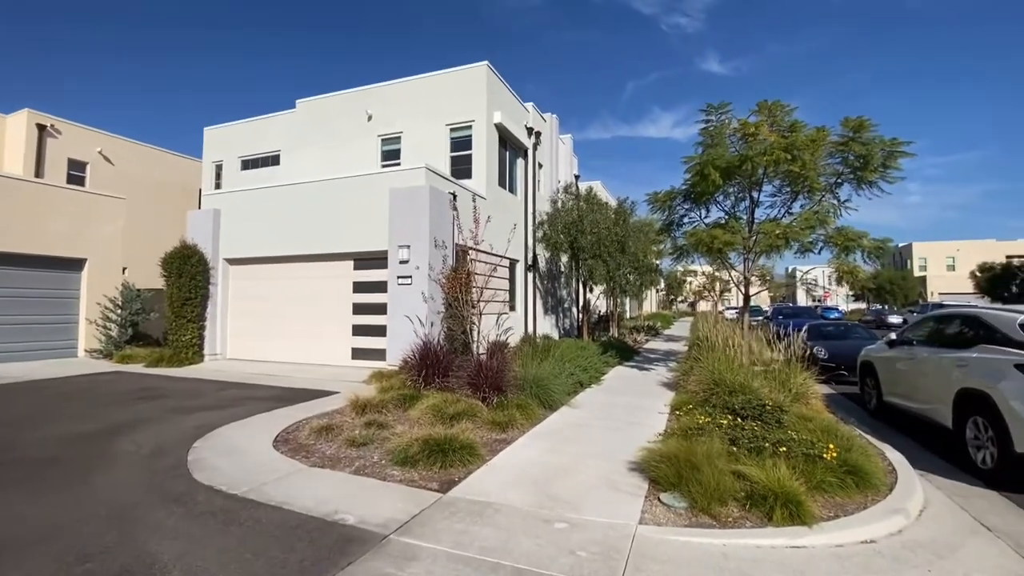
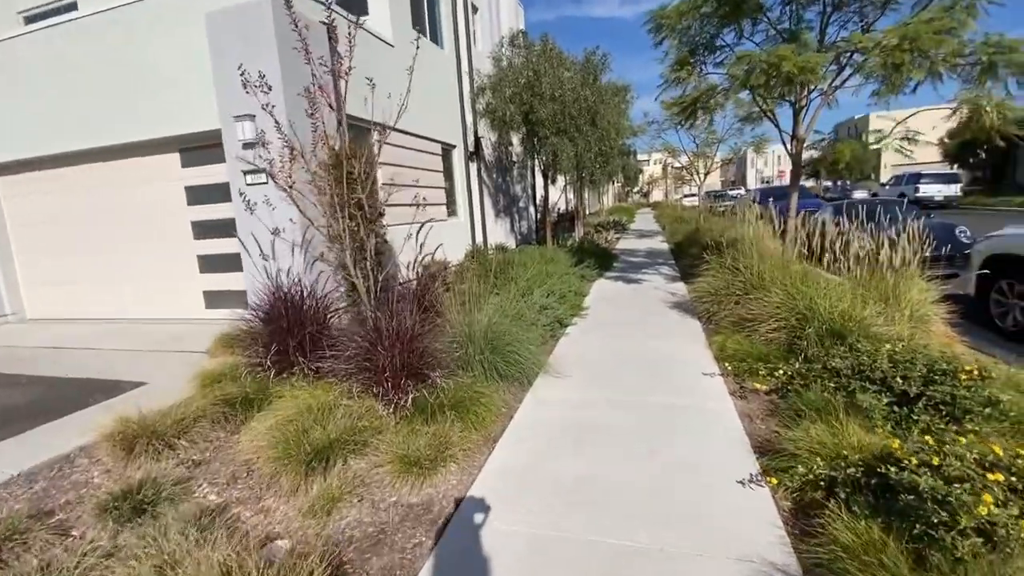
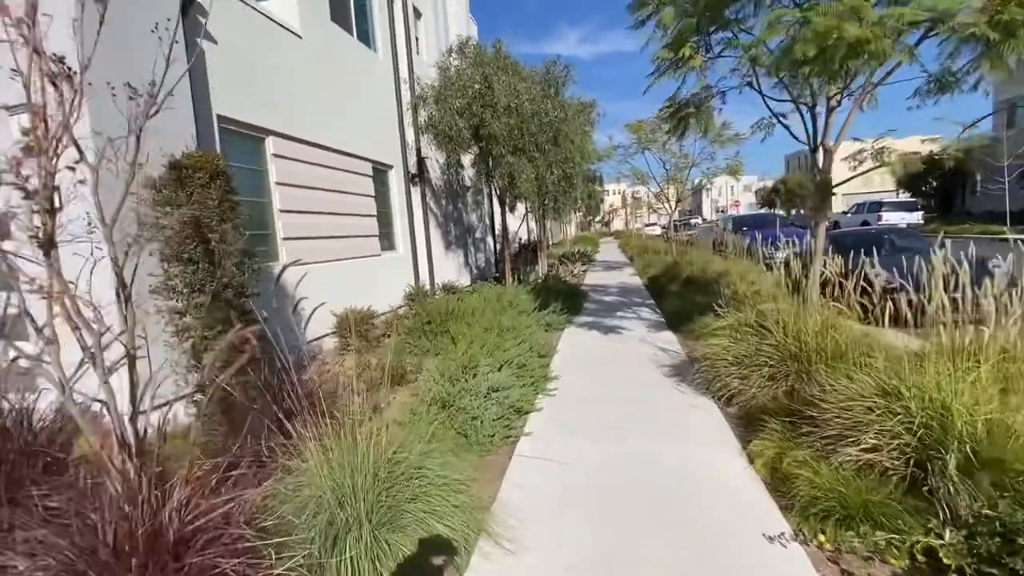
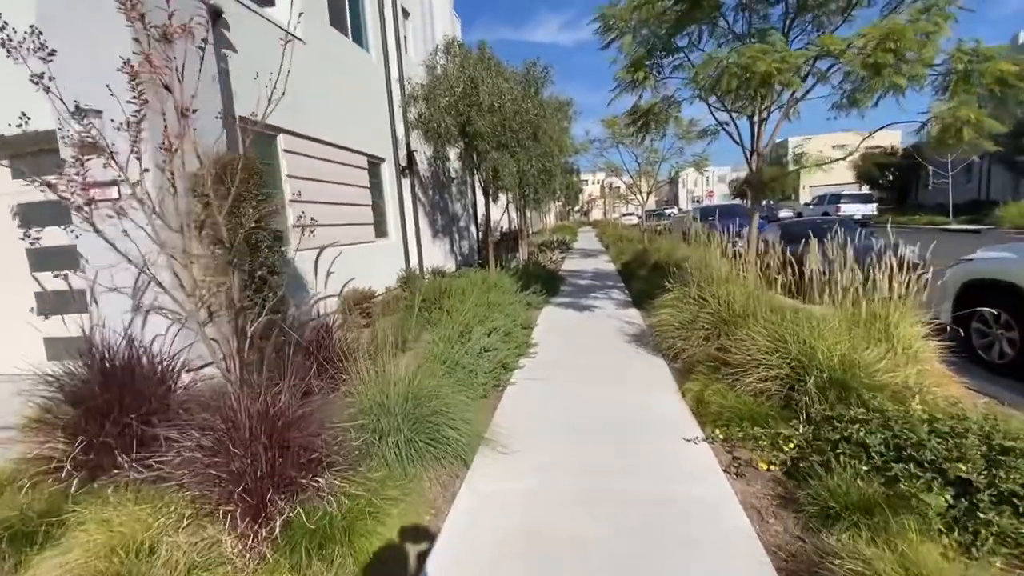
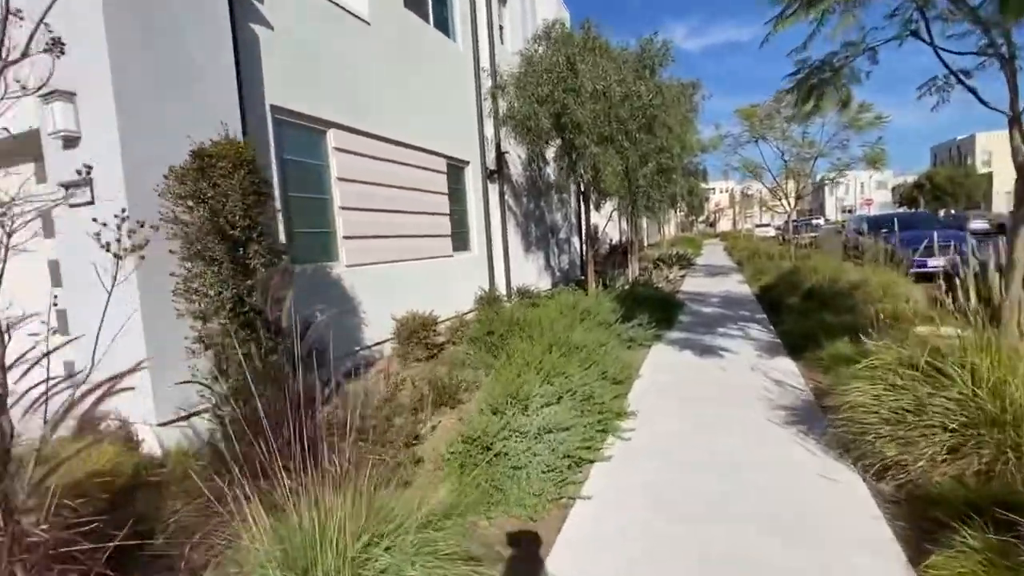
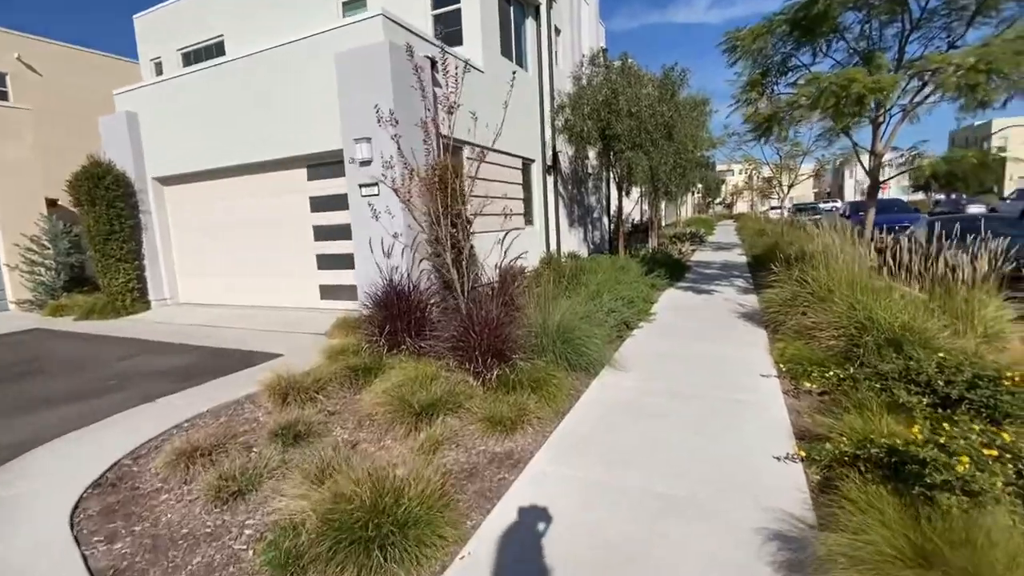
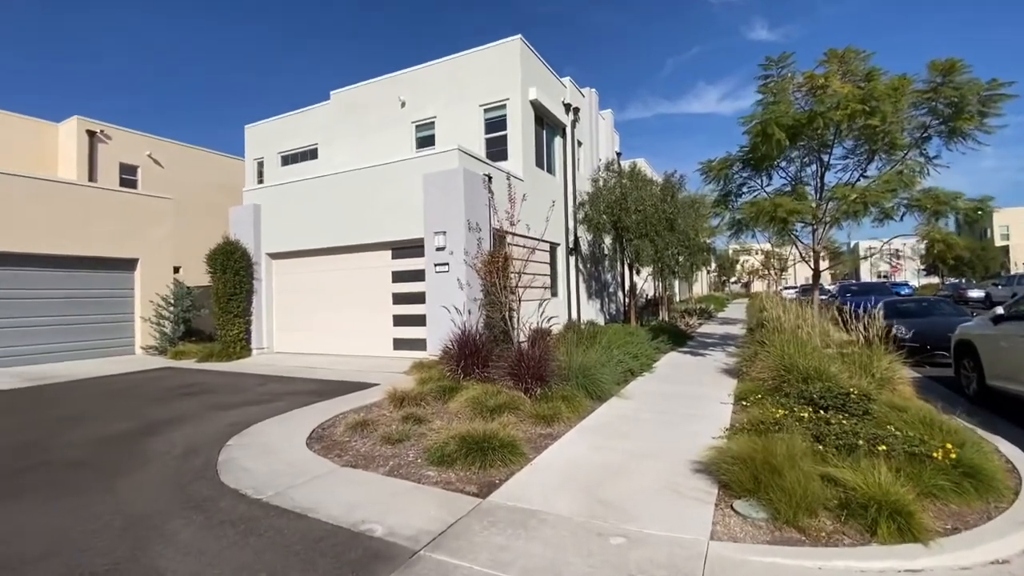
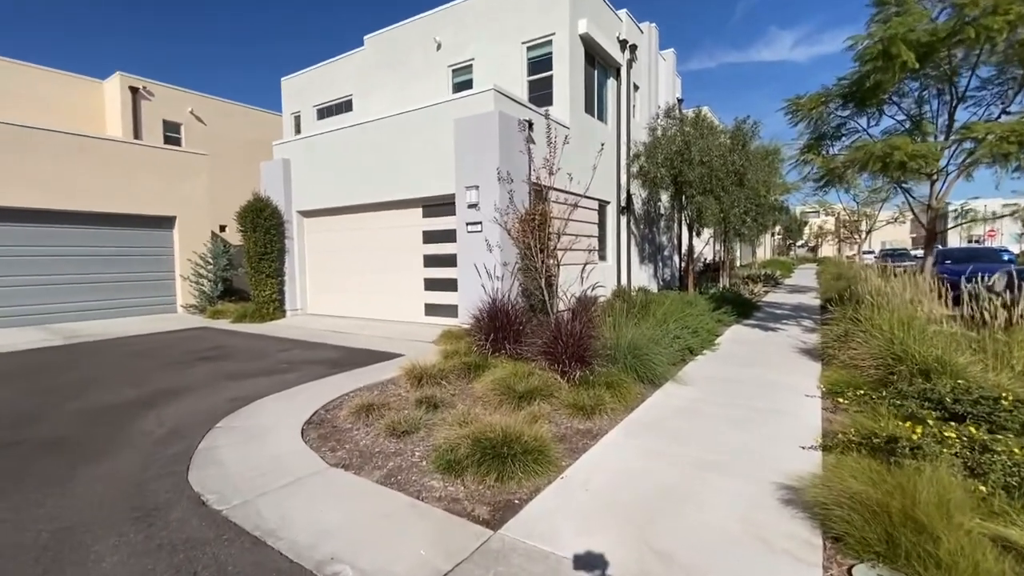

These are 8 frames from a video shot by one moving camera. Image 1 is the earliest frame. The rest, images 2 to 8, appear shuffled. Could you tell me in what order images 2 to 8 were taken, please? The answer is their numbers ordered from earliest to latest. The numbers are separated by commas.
7, 8, 6, 2, 4, 3, 5
